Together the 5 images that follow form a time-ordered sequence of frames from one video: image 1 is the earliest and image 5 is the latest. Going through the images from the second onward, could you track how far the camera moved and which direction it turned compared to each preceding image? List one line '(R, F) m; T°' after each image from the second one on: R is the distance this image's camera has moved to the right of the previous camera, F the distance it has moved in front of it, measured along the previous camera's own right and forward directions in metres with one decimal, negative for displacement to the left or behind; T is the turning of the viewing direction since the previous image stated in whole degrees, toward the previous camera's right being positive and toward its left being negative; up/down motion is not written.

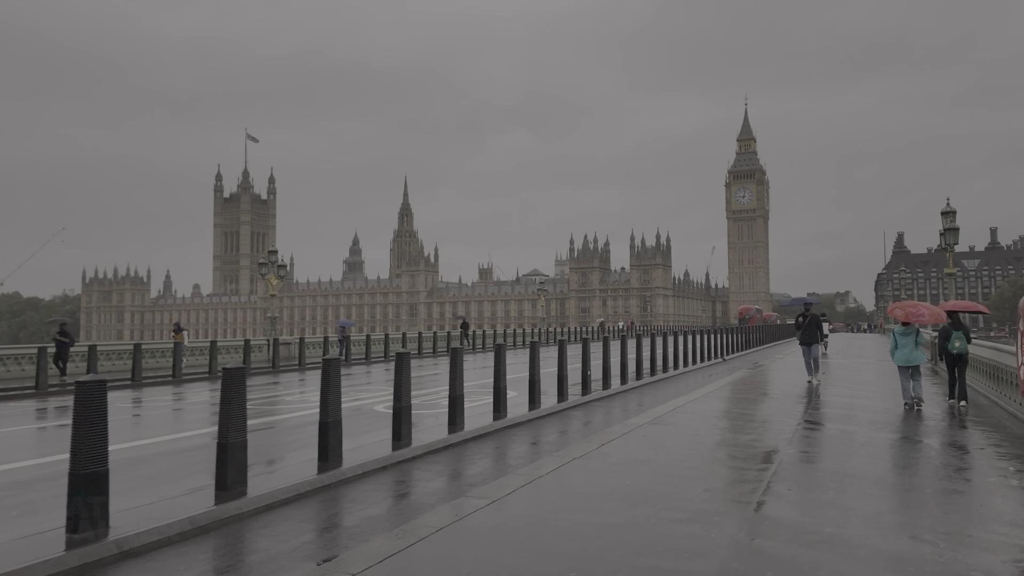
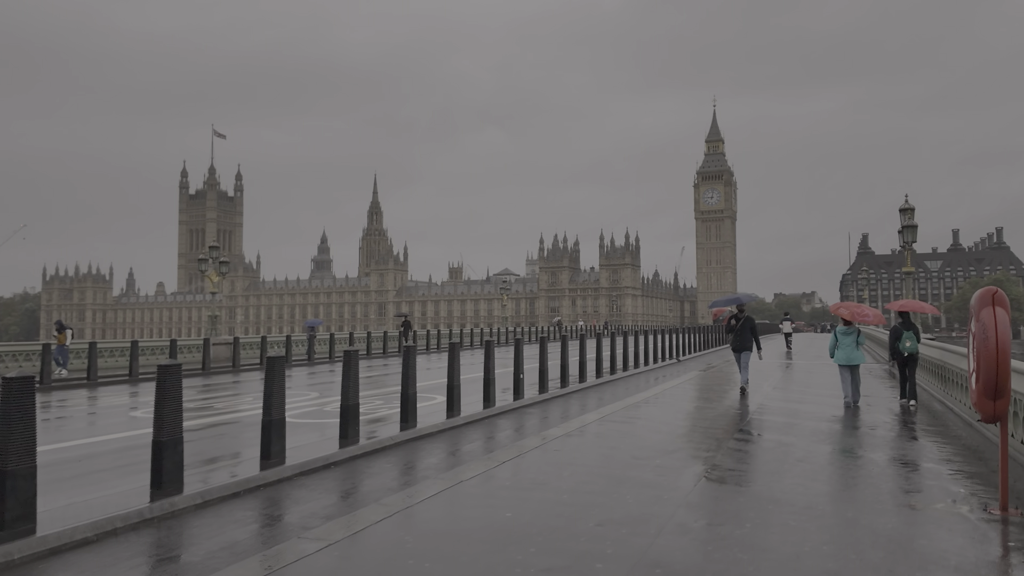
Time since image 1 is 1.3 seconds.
(+0.9, +1.1) m; +2°
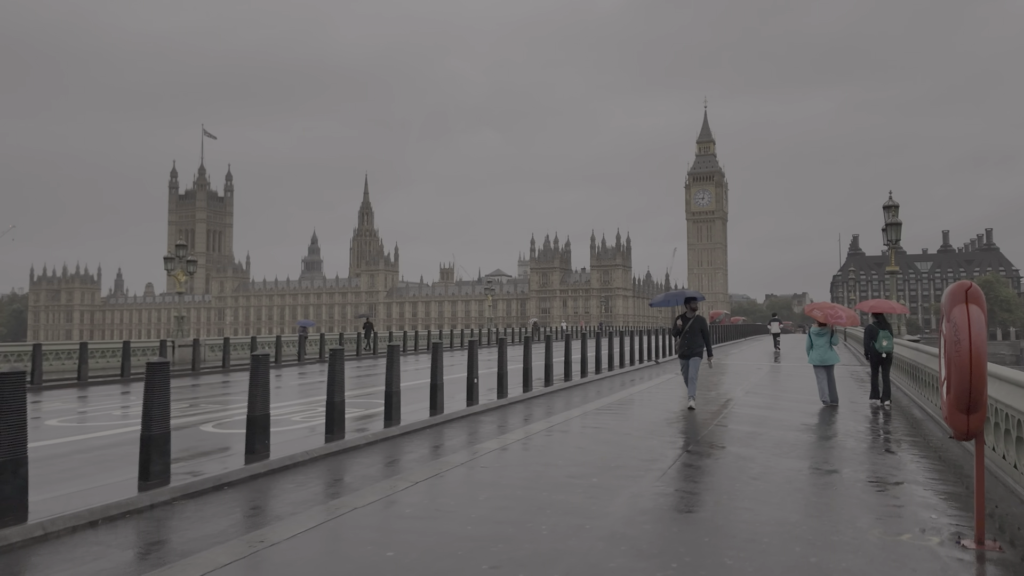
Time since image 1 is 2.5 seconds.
(-0.8, -0.4) m; +1°
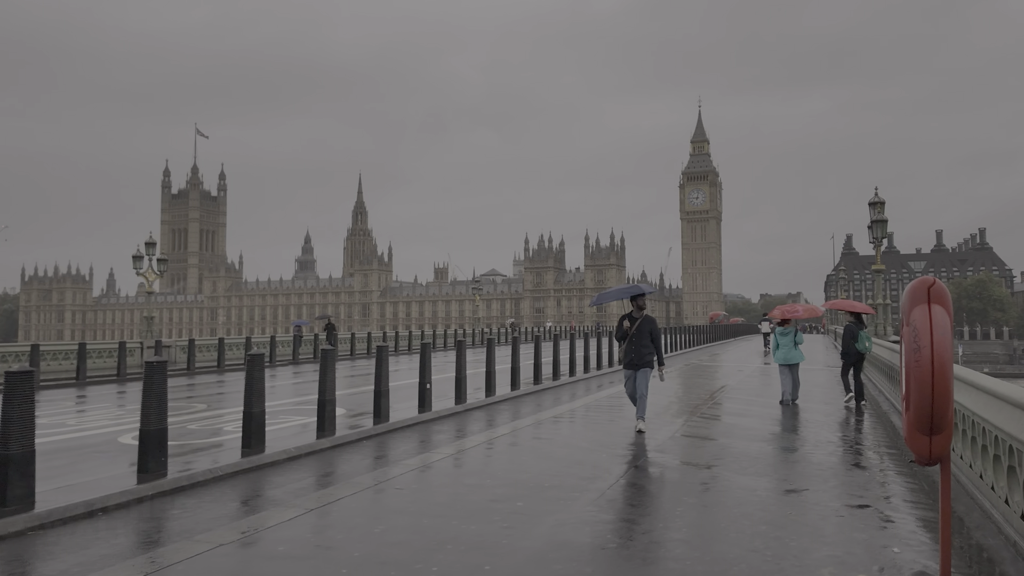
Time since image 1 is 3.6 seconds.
(+0.6, +0.7) m; 0°
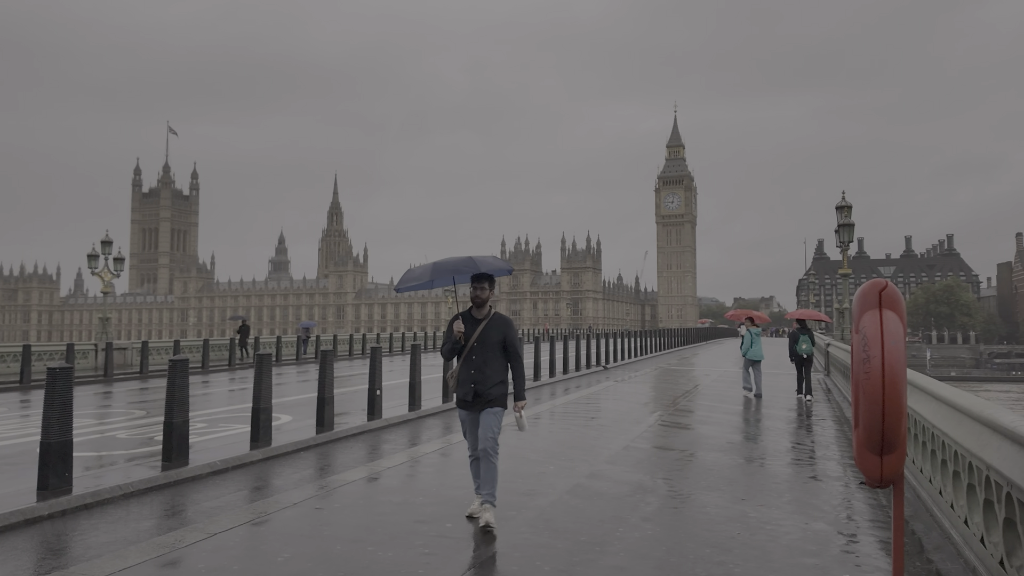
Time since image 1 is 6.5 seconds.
(+0.3, +0.4) m; +2°
